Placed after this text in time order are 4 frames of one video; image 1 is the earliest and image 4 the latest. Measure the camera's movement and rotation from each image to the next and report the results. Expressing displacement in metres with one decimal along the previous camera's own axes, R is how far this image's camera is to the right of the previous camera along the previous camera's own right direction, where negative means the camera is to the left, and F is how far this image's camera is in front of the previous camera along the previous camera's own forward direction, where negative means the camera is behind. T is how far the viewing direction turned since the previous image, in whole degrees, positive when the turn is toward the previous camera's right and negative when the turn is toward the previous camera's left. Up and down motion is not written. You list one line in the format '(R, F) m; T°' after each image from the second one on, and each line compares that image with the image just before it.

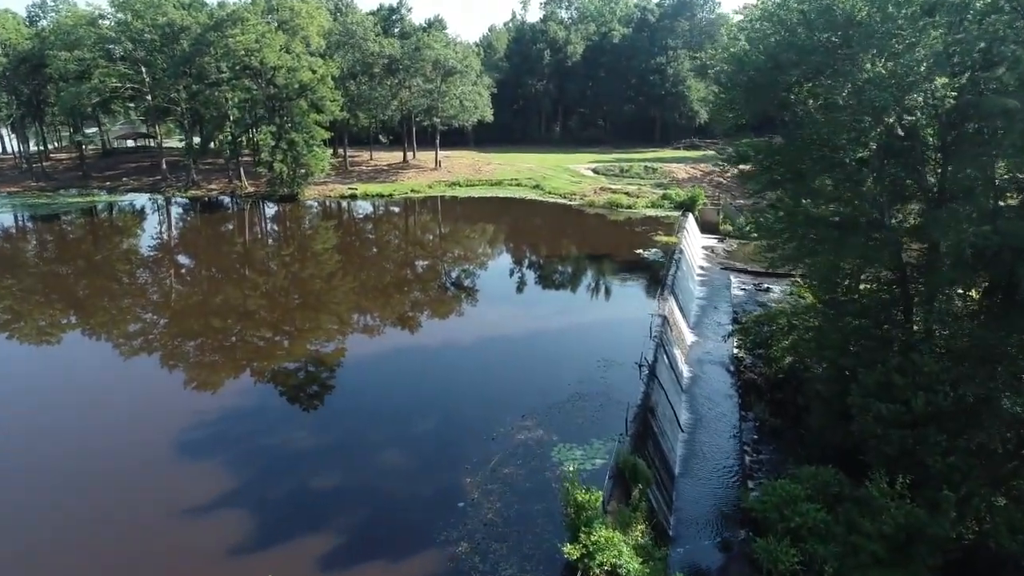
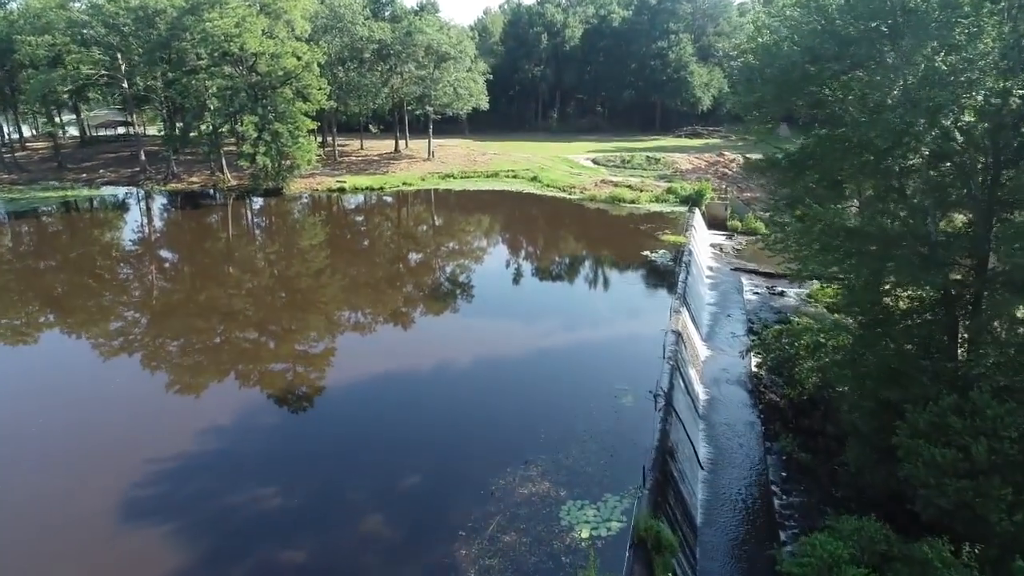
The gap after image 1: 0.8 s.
(-0.1, +1.7) m; 0°
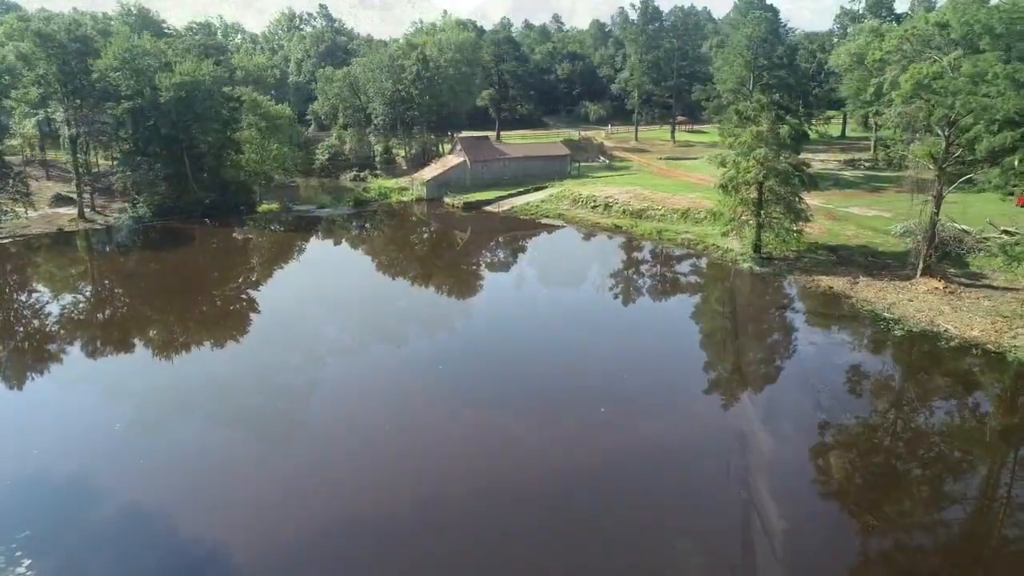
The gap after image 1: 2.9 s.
(-0.1, +5.2) m; -1°
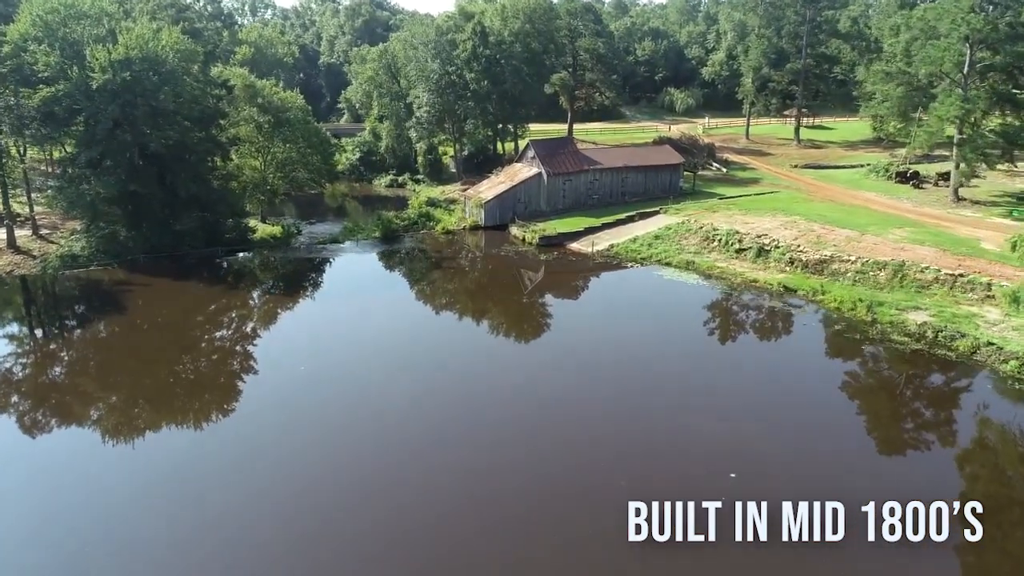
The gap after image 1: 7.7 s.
(-2.5, +14.0) m; -4°
